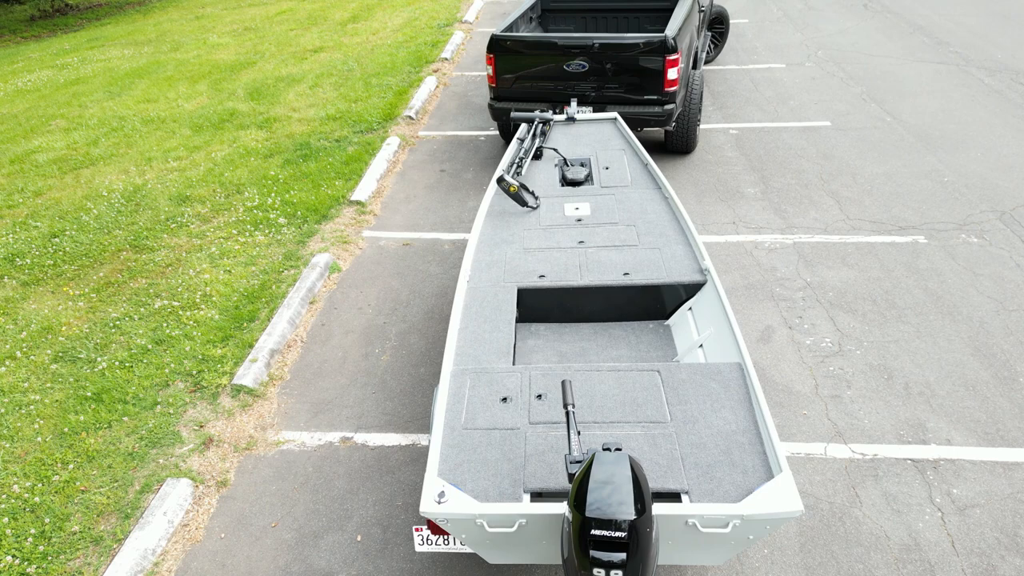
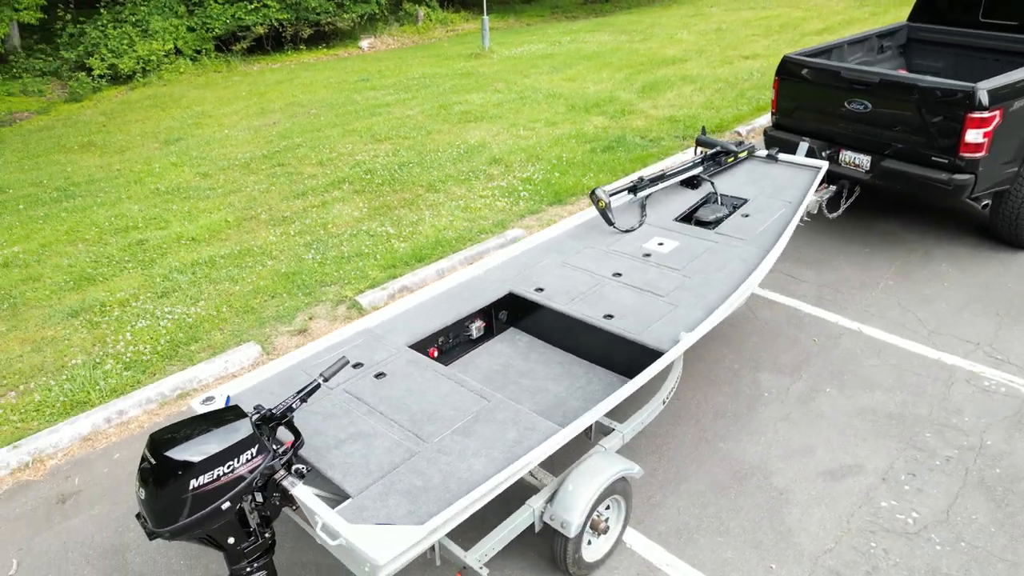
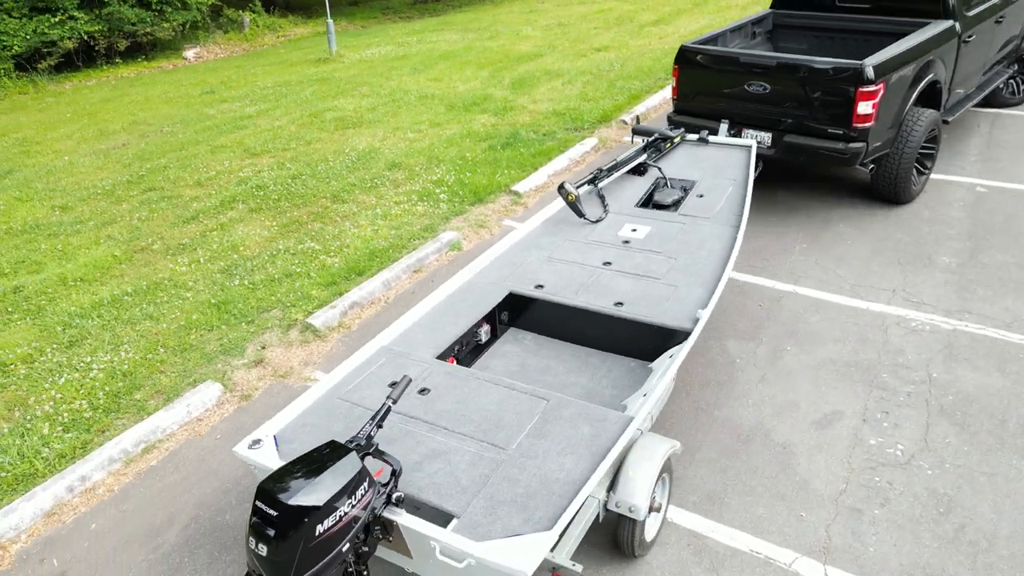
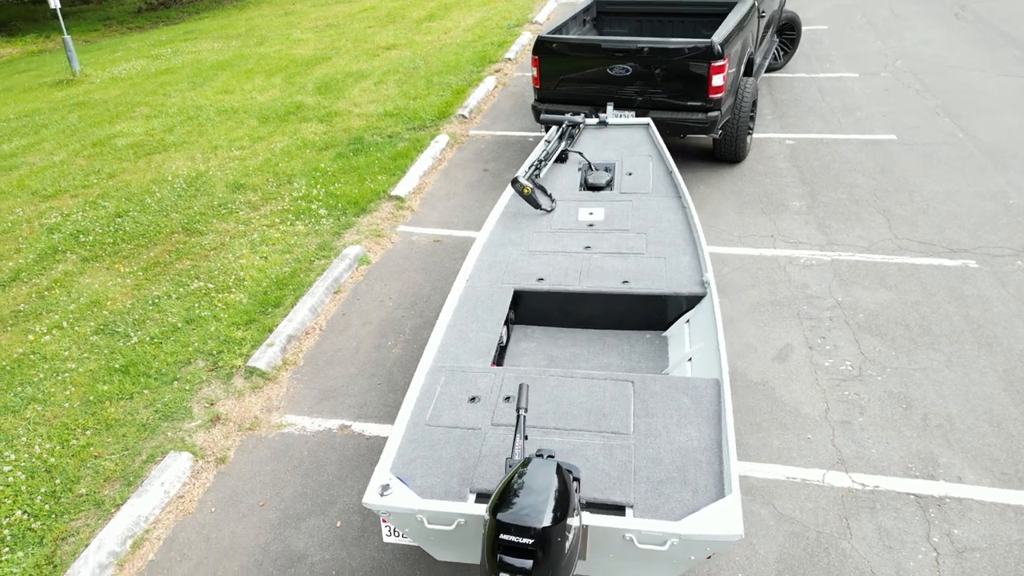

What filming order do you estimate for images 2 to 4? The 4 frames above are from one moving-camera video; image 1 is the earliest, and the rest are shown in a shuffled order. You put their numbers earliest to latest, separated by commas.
4, 3, 2
